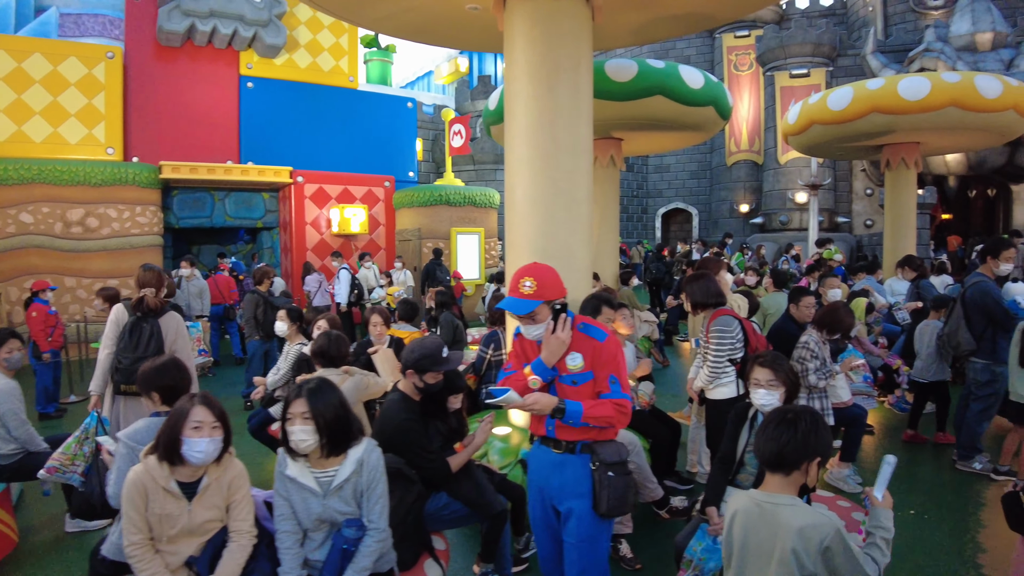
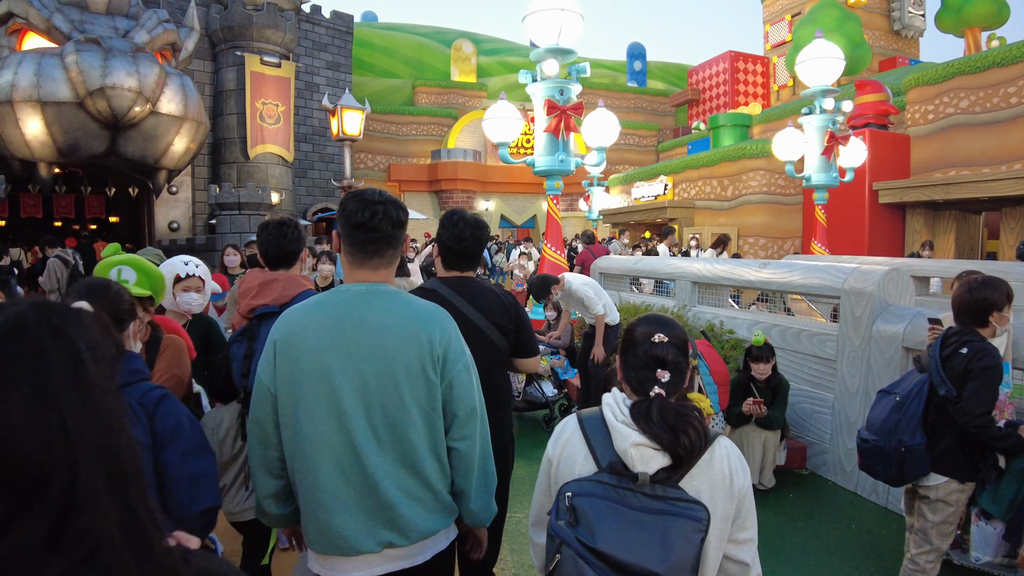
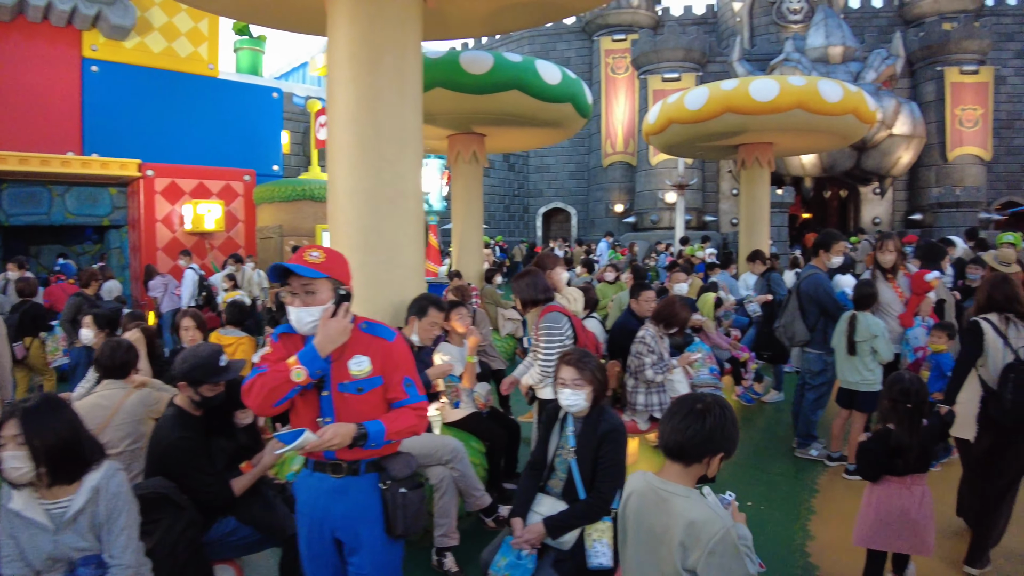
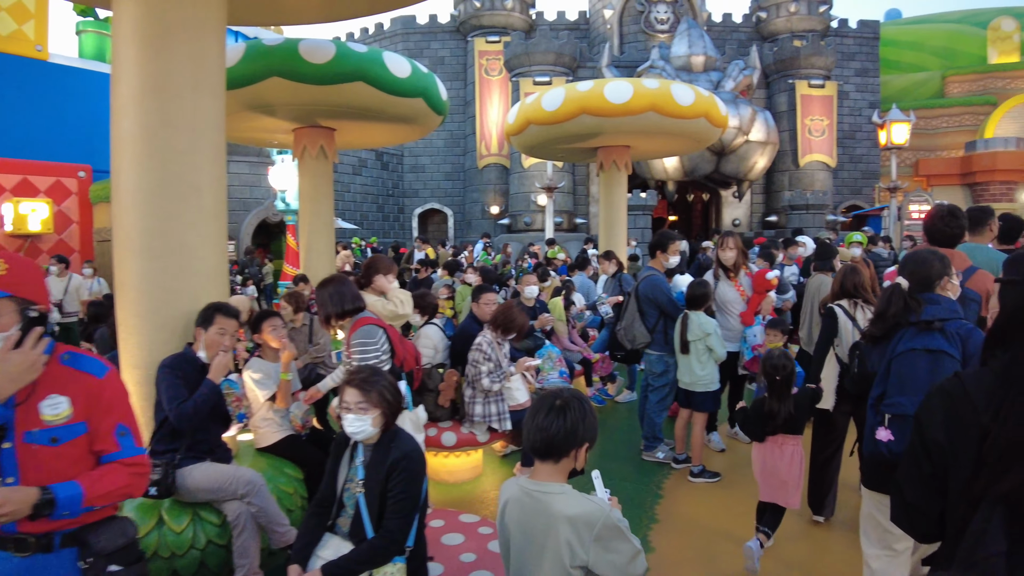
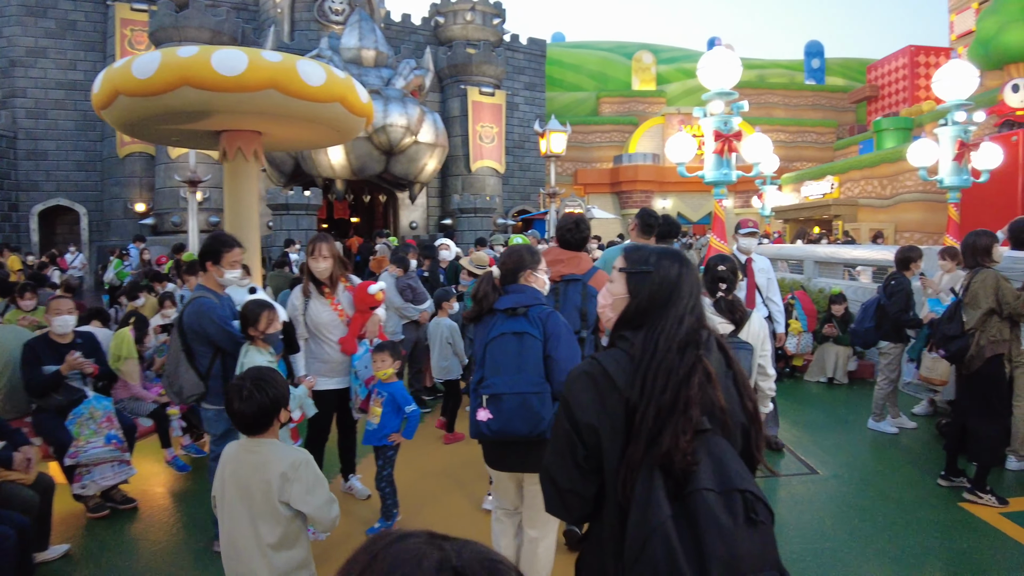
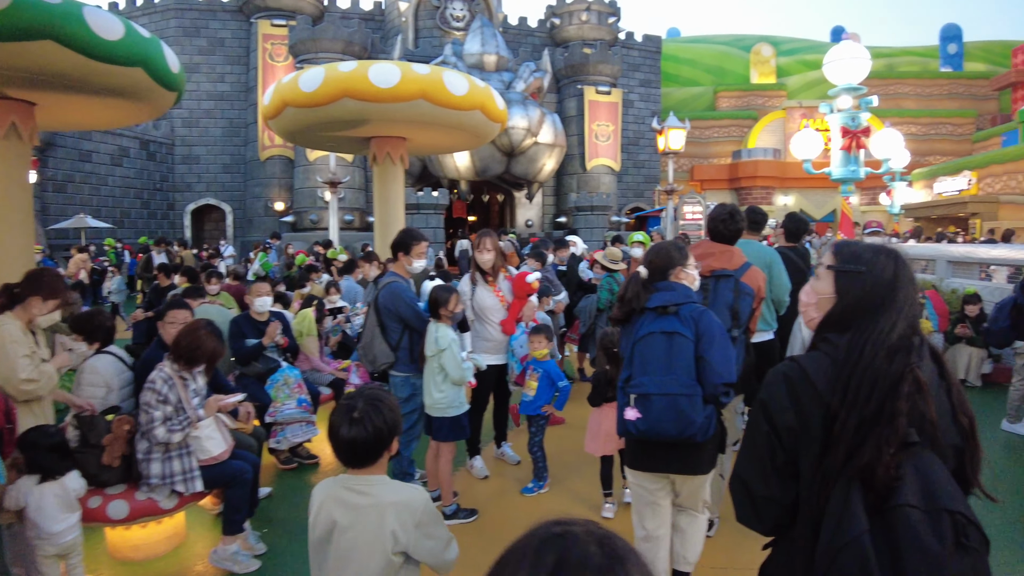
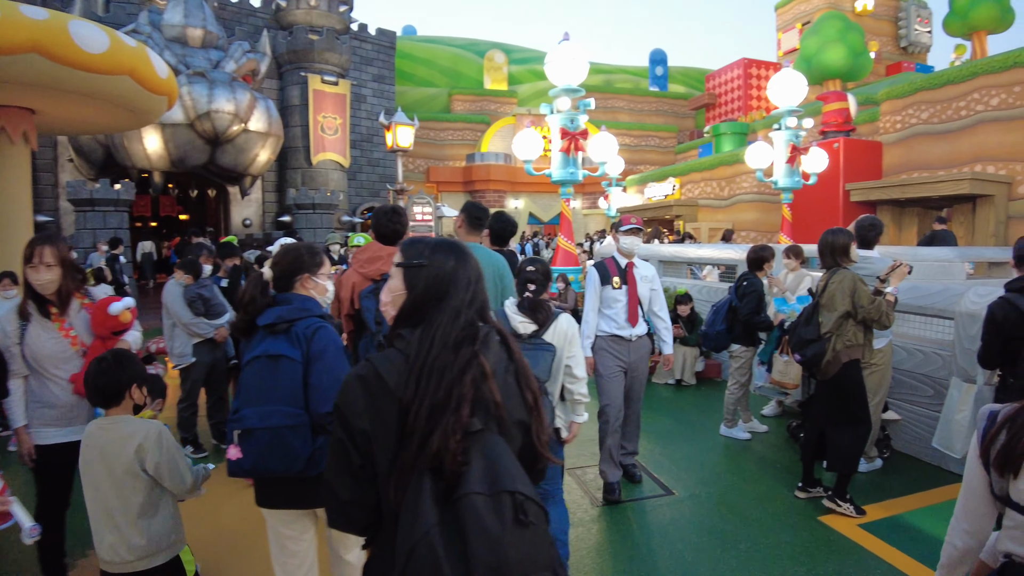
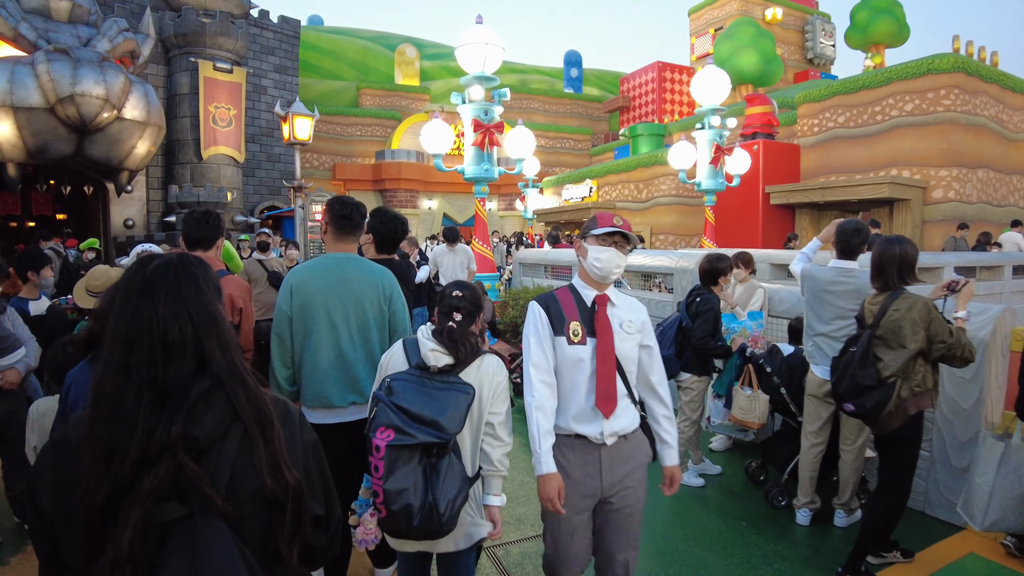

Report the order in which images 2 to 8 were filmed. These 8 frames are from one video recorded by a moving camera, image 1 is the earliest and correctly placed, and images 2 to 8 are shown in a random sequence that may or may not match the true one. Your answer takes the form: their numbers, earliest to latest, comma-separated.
3, 4, 6, 5, 7, 8, 2
